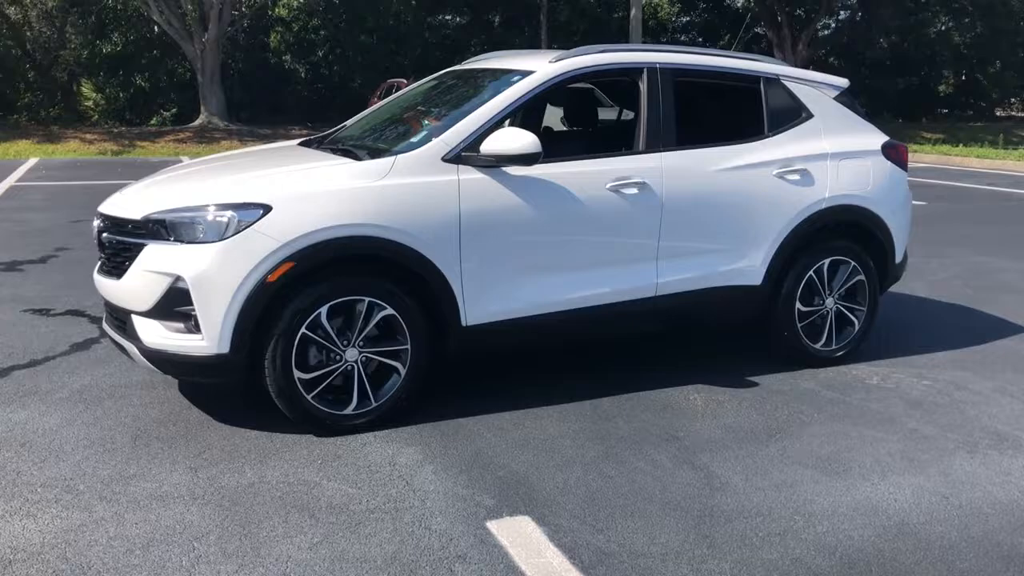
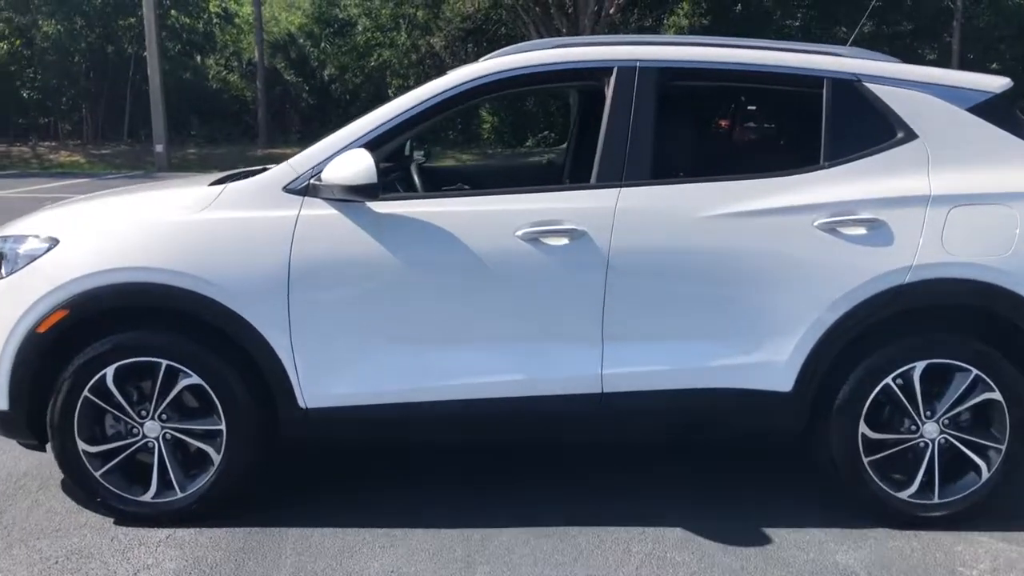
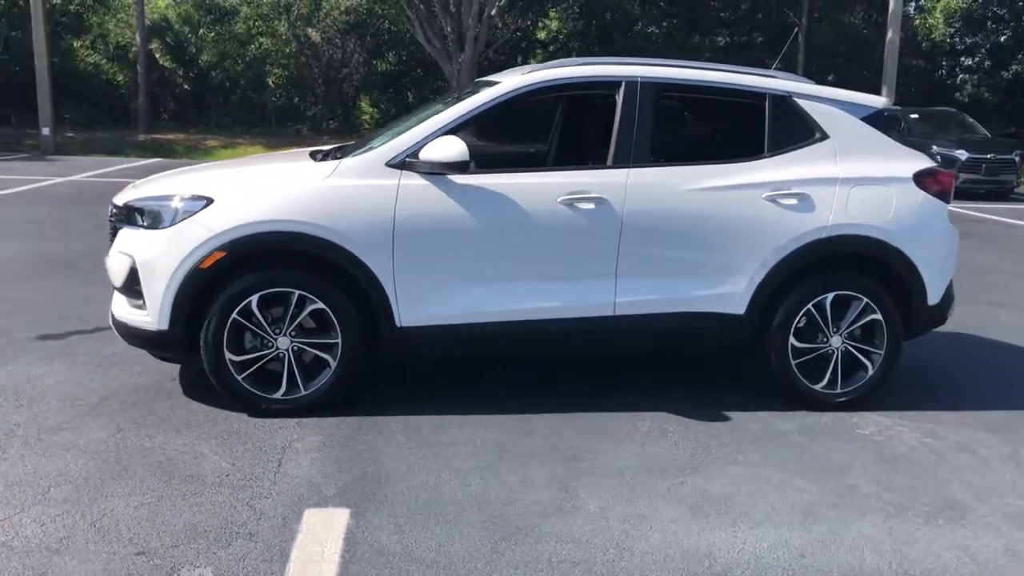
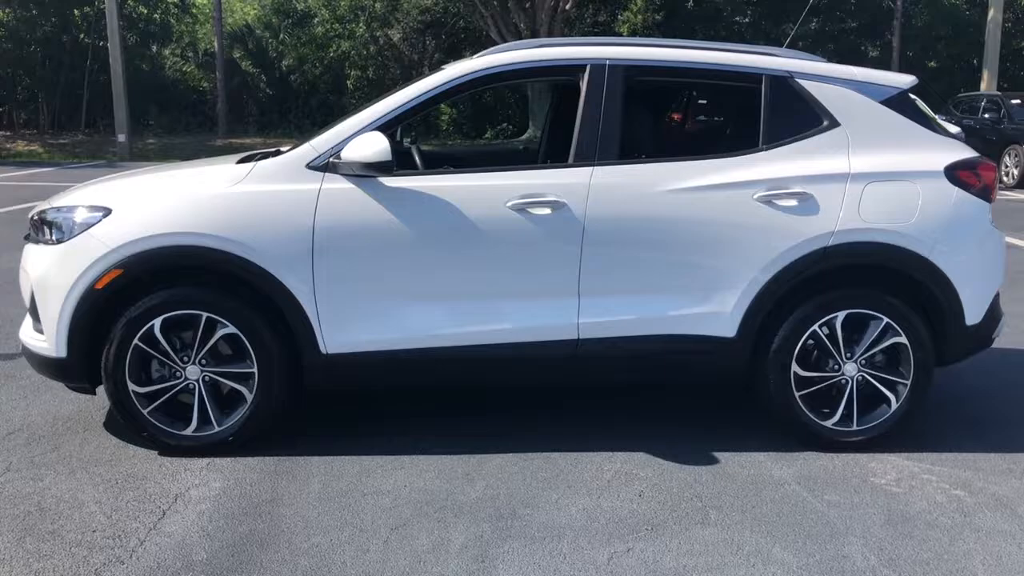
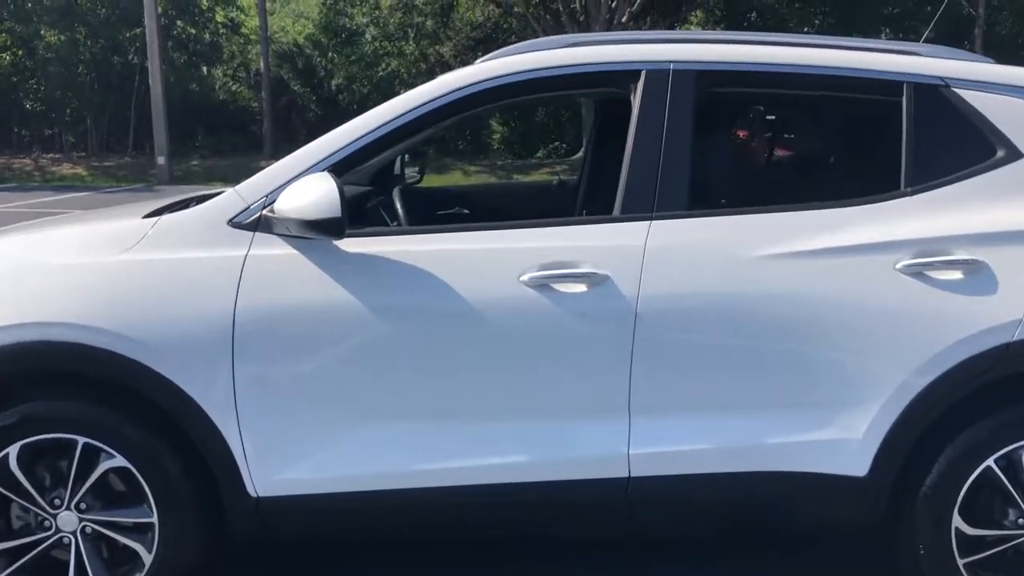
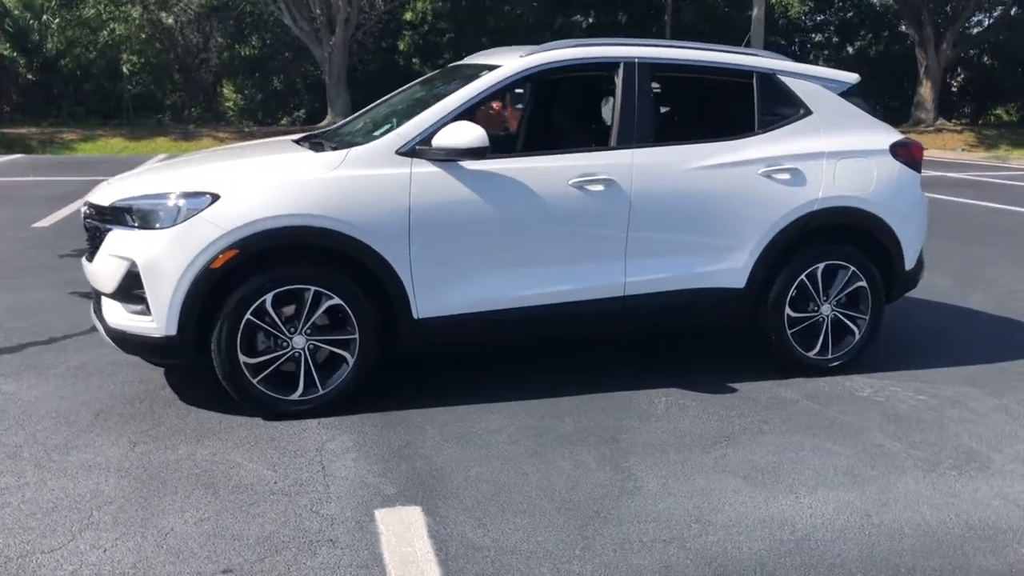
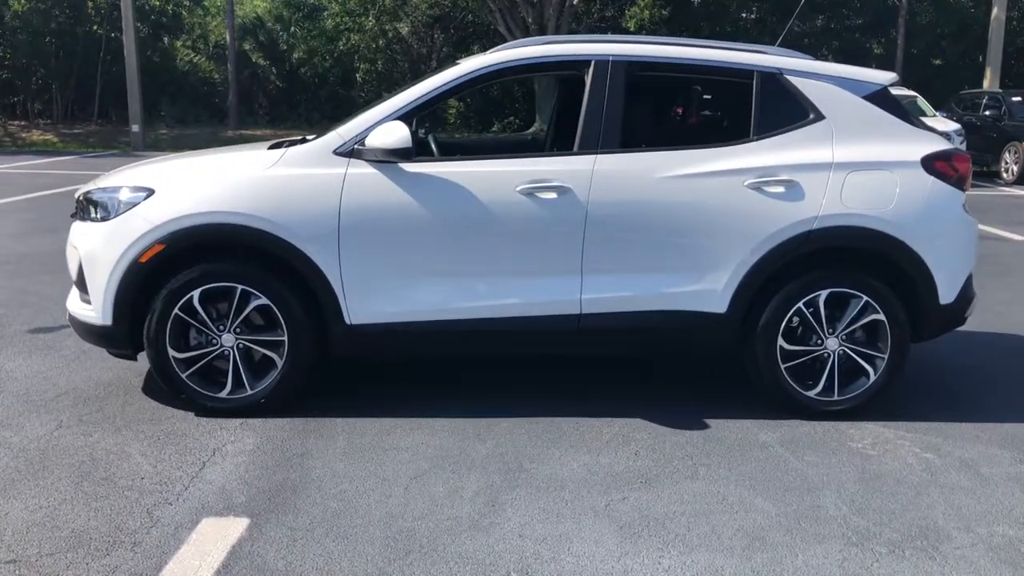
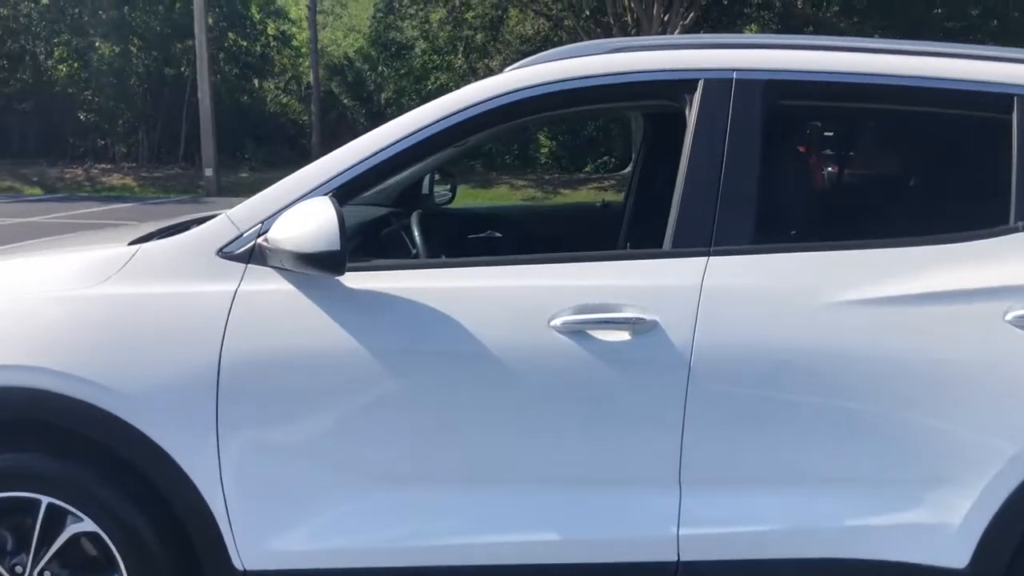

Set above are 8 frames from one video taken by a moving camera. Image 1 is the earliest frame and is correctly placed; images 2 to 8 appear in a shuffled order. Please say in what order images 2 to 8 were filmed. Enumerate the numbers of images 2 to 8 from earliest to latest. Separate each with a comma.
6, 3, 7, 4, 2, 5, 8
